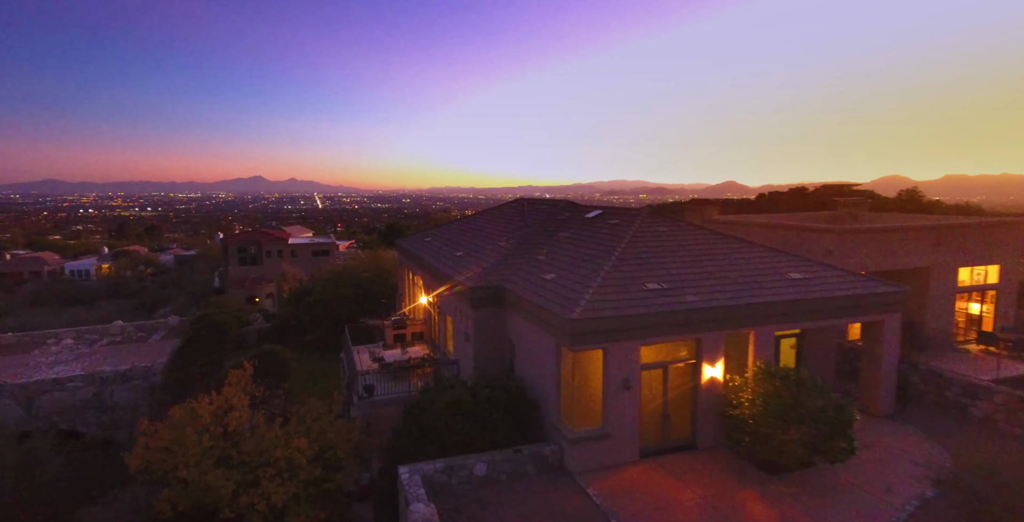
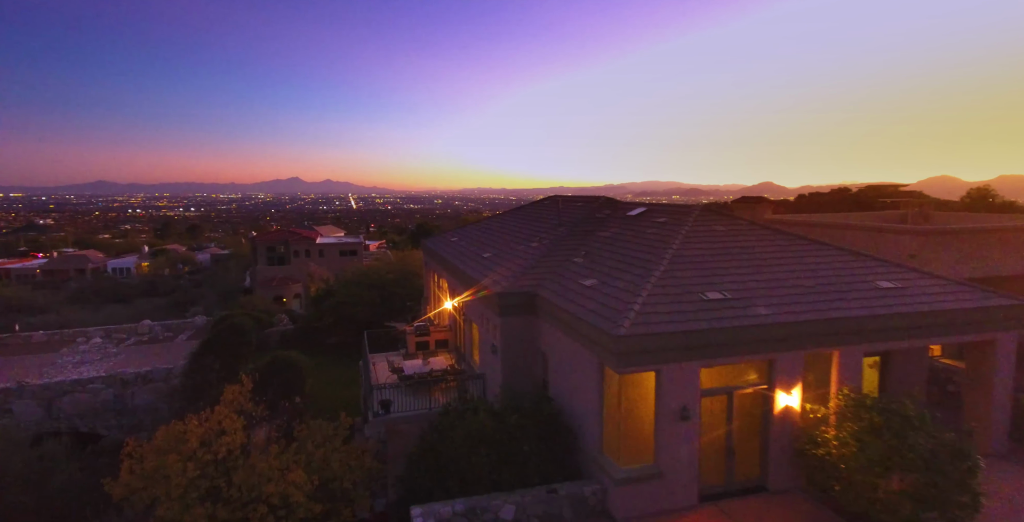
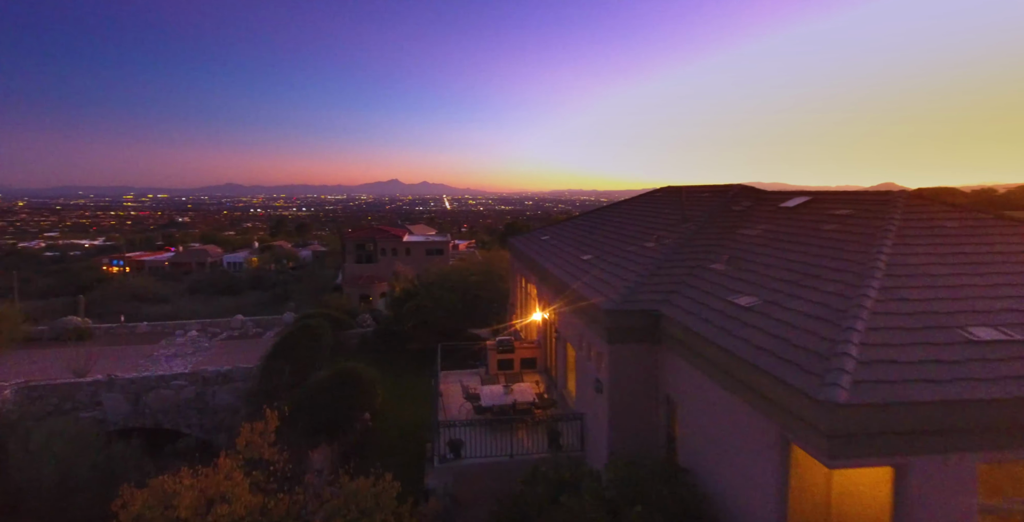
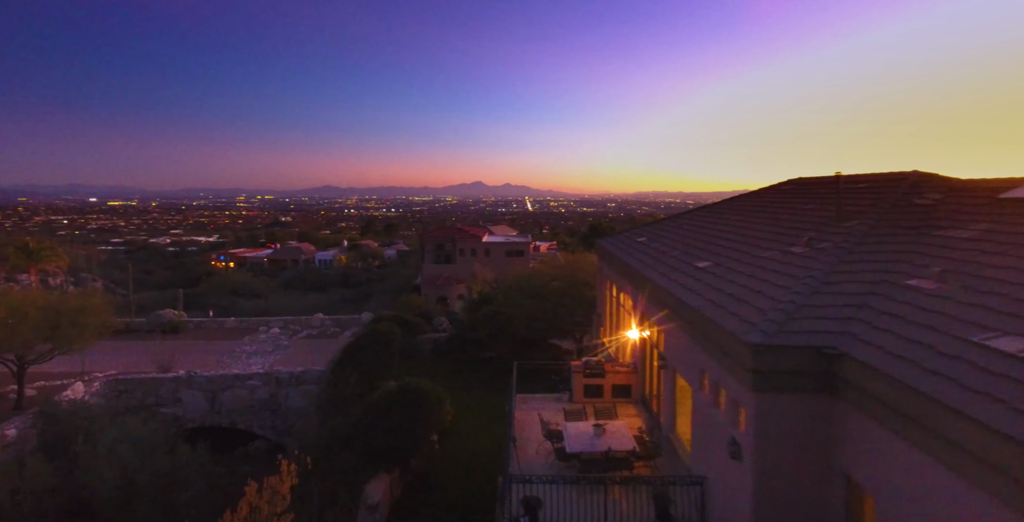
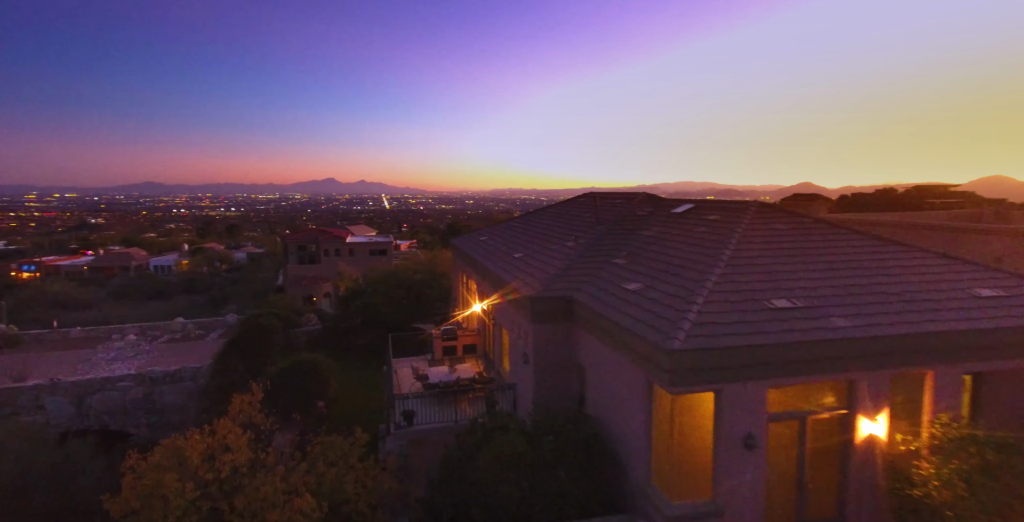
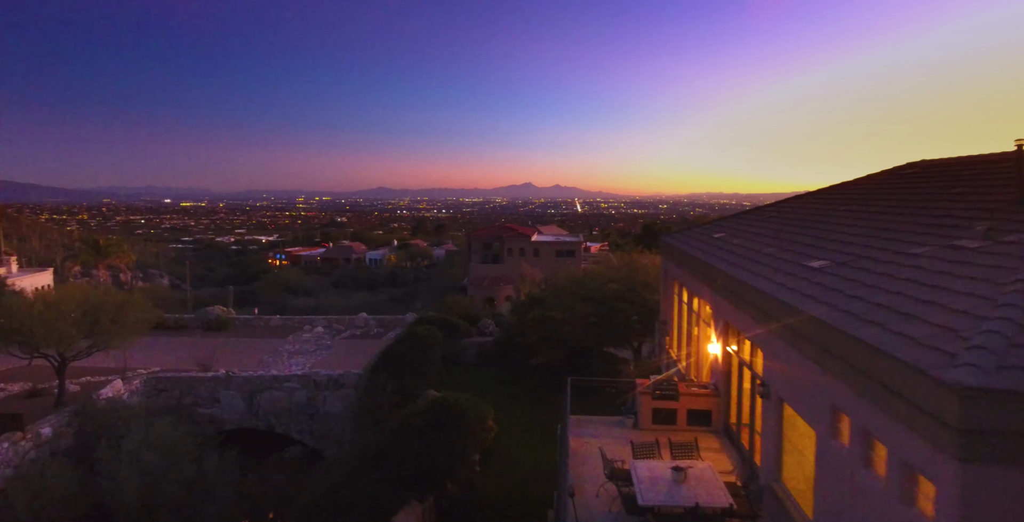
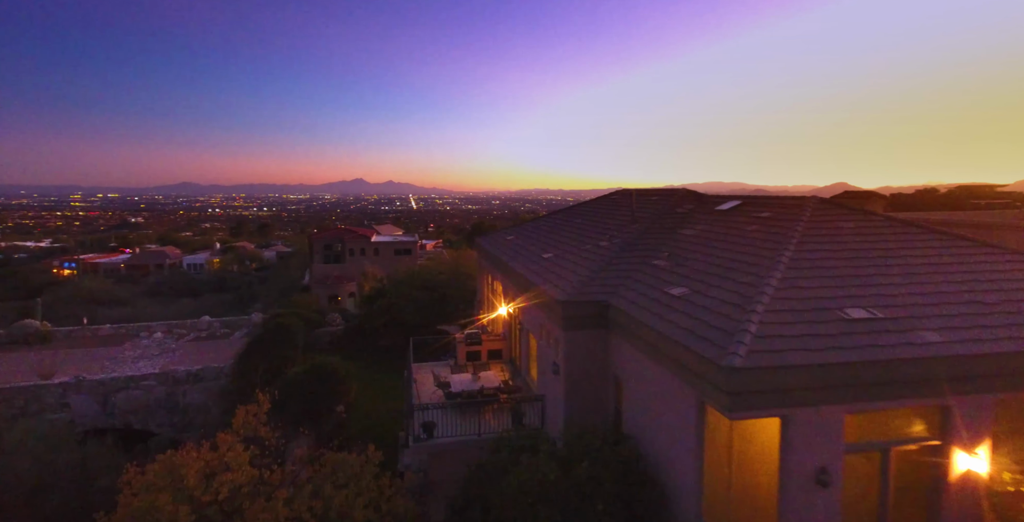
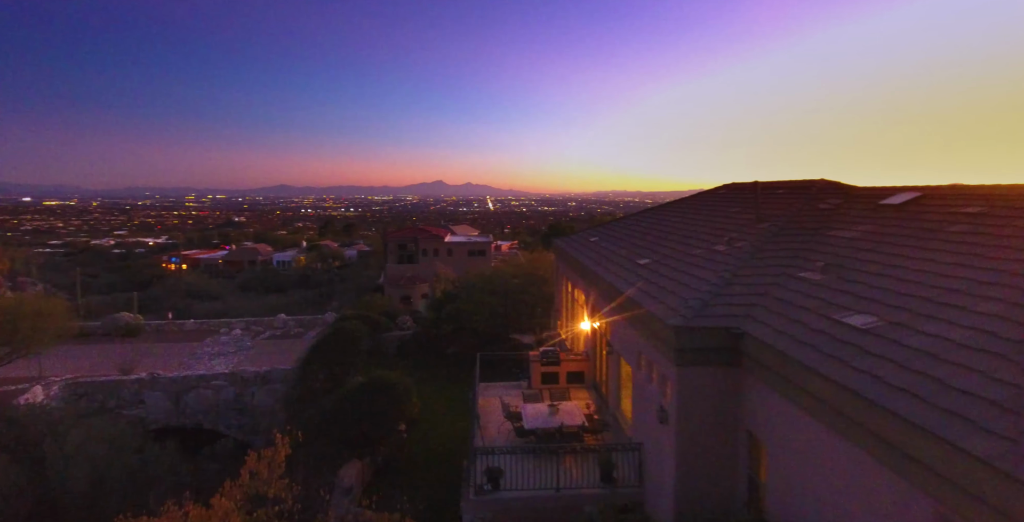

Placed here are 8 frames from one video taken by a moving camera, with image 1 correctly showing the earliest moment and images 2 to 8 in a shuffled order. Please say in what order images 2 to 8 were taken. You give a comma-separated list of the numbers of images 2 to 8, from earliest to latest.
2, 5, 7, 3, 8, 4, 6
